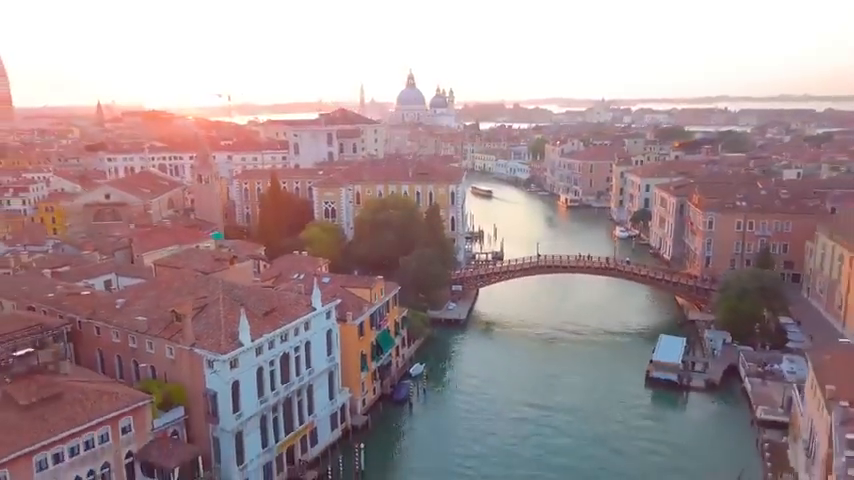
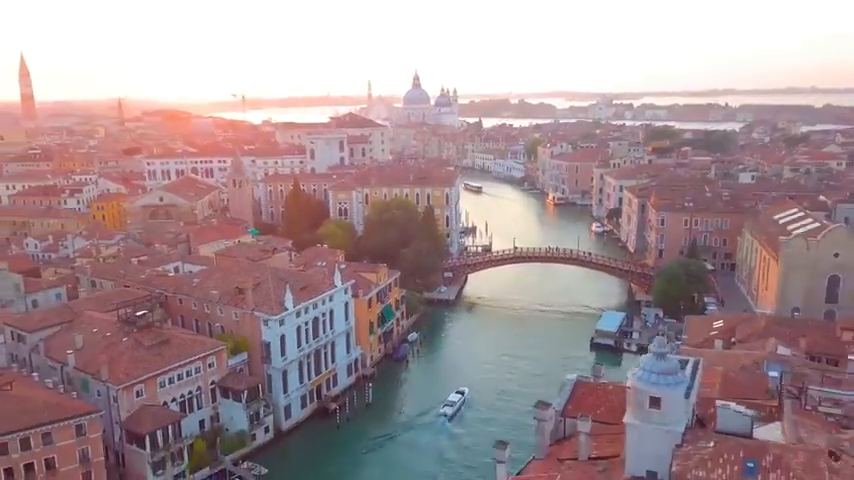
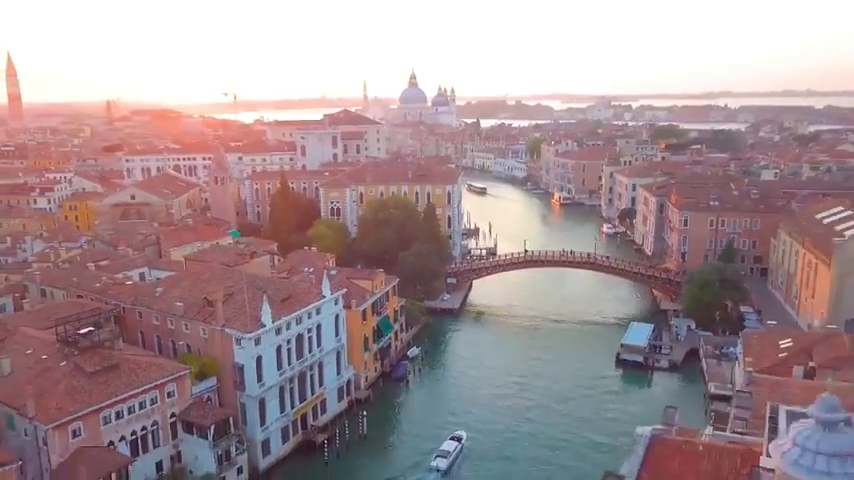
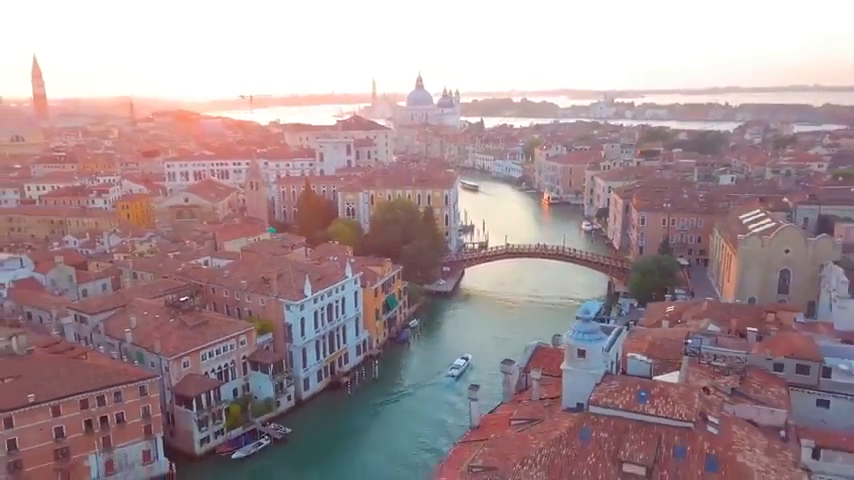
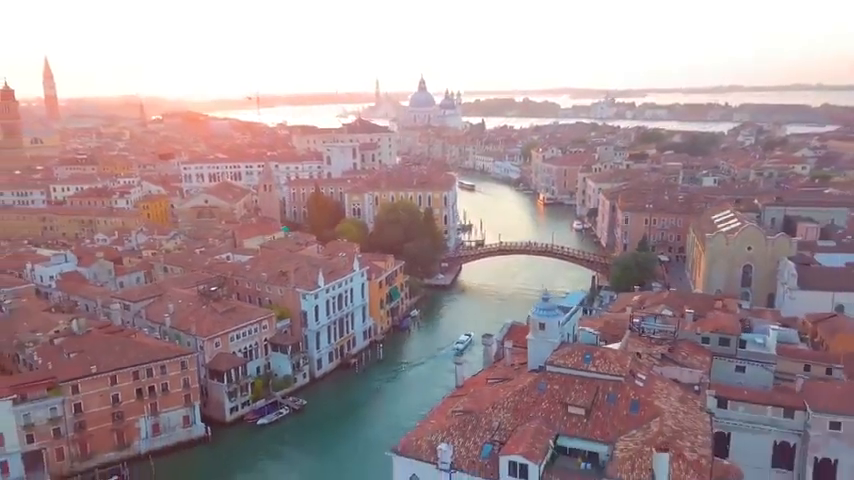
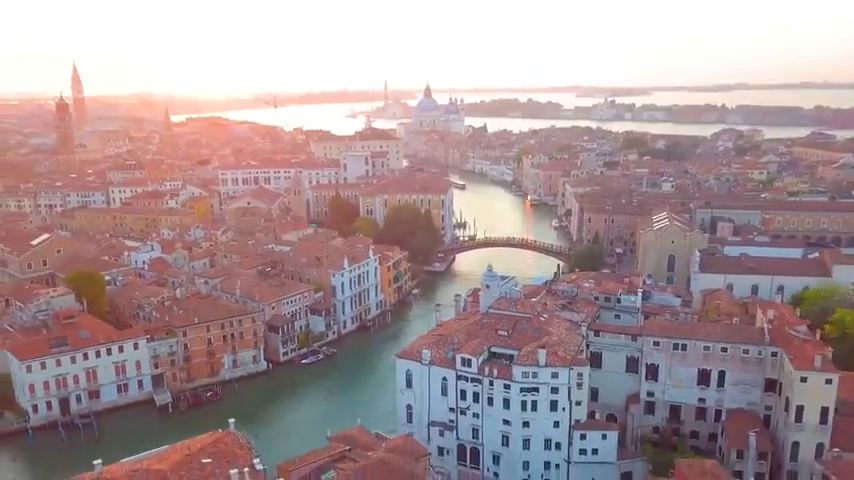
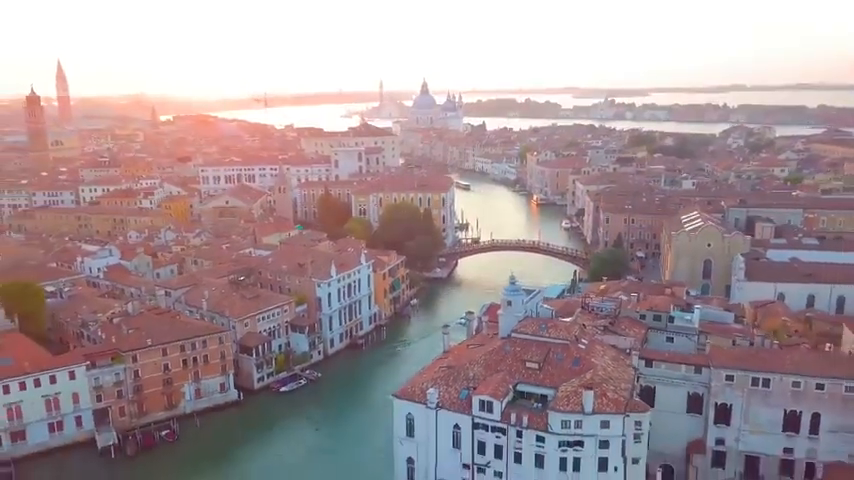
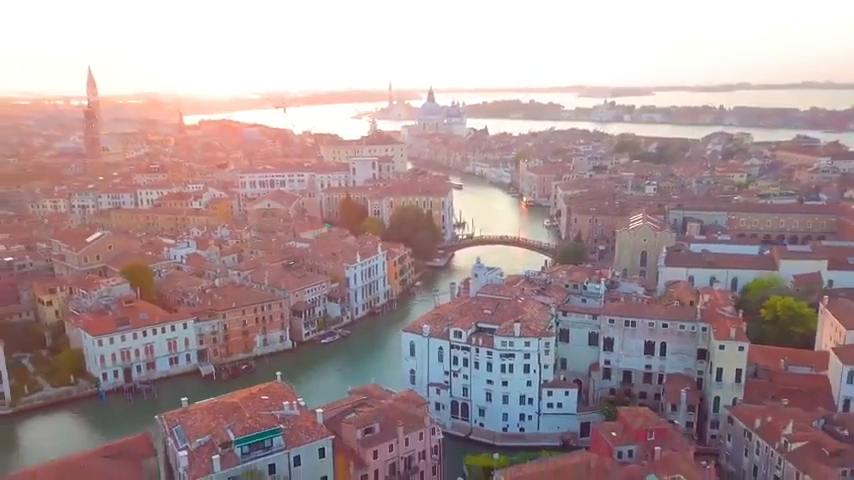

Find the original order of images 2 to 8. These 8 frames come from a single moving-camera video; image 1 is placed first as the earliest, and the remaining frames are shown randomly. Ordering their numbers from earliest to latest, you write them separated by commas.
3, 2, 4, 5, 7, 6, 8
